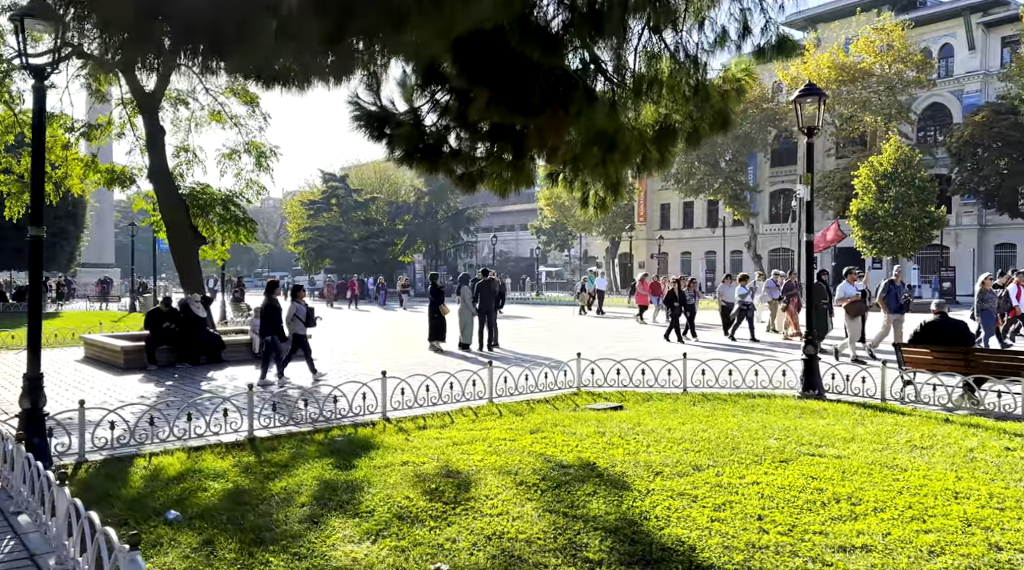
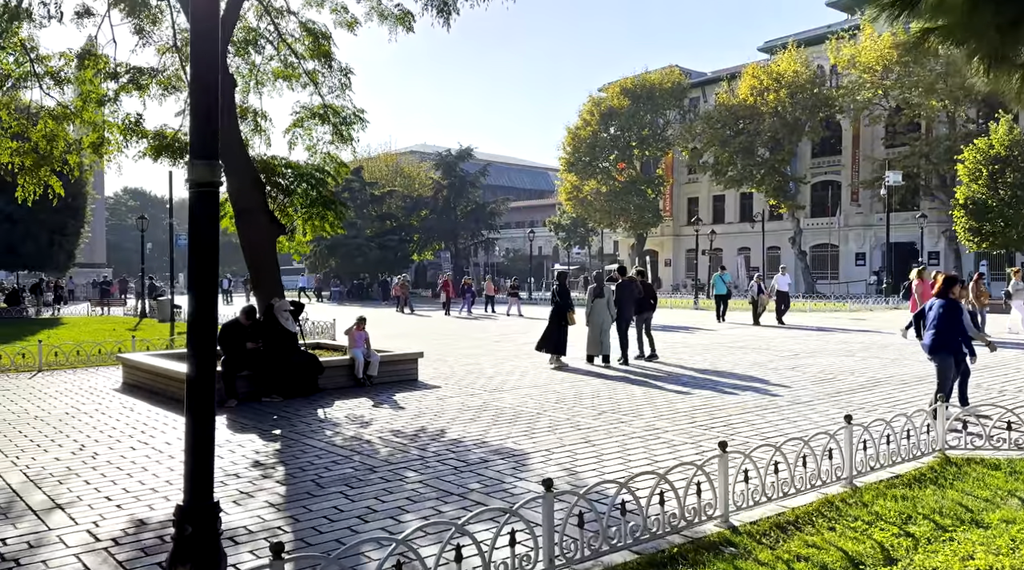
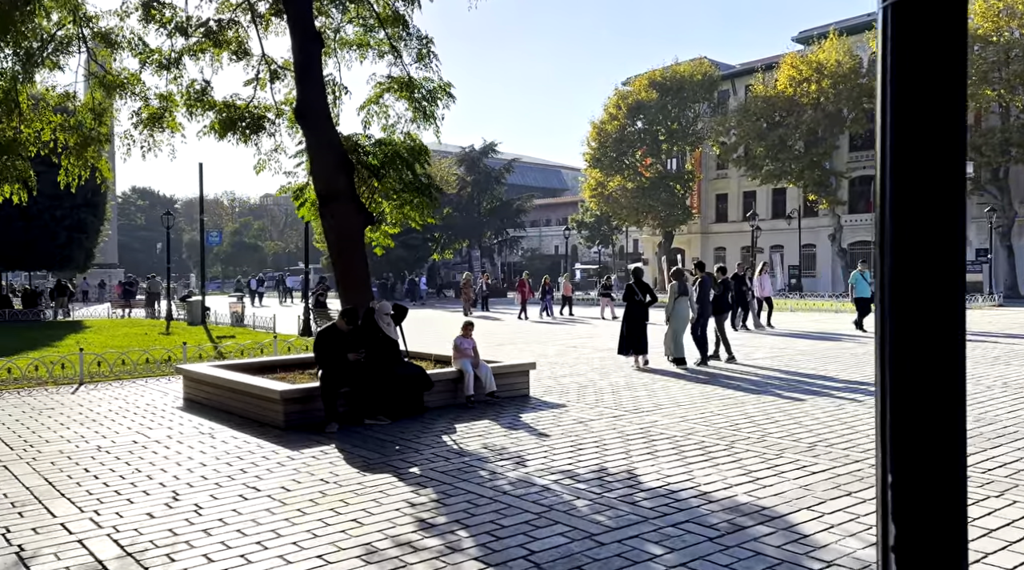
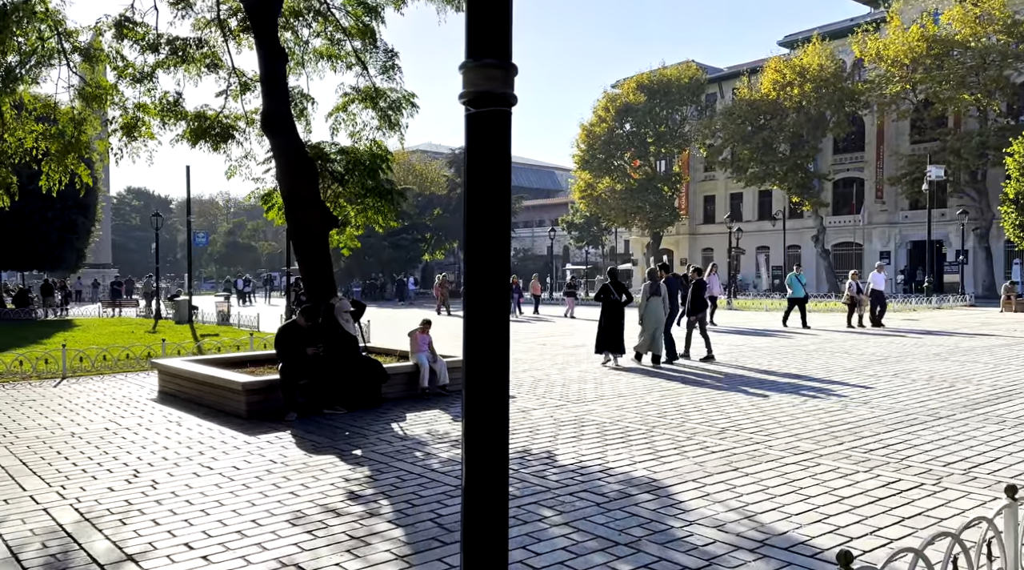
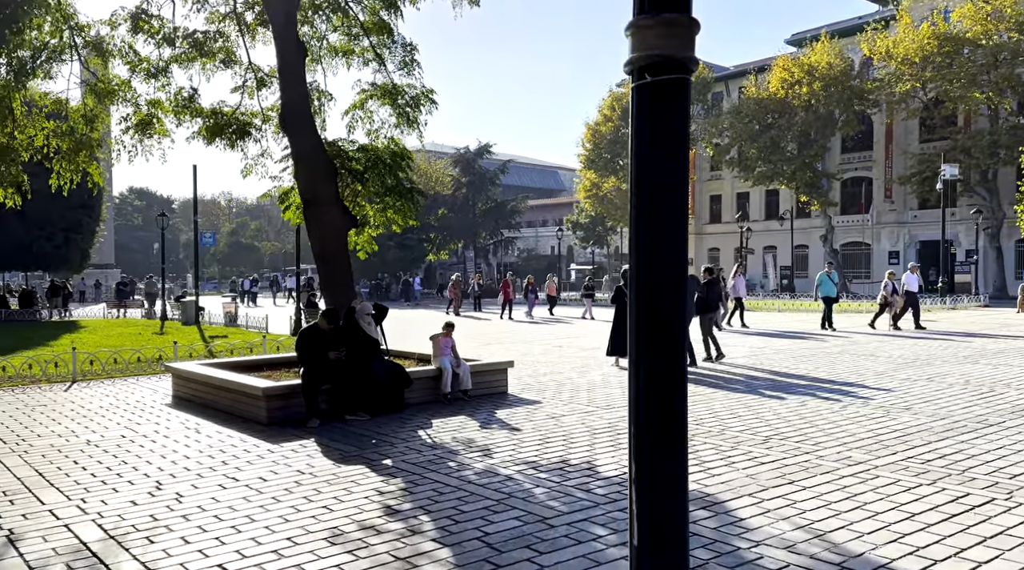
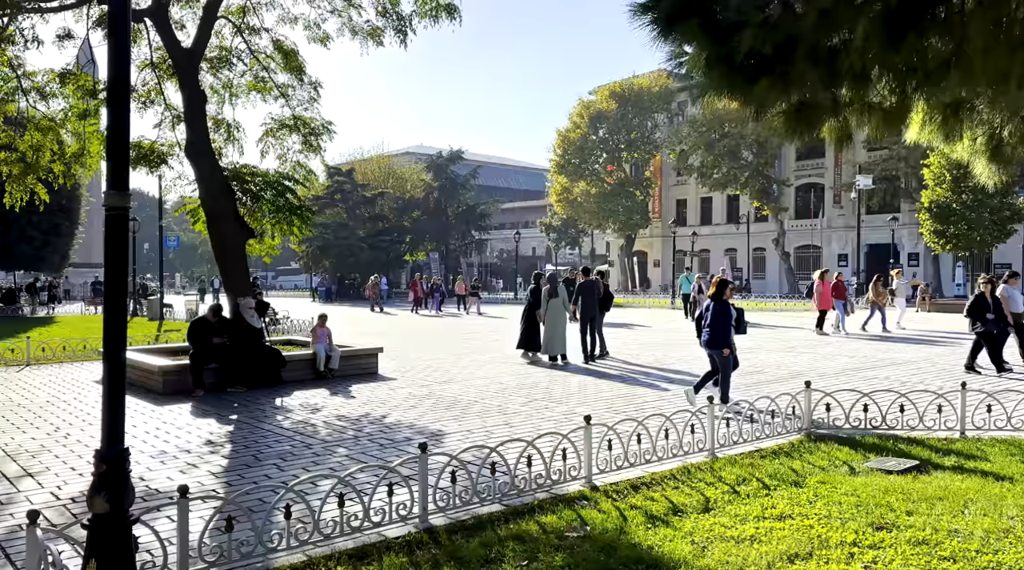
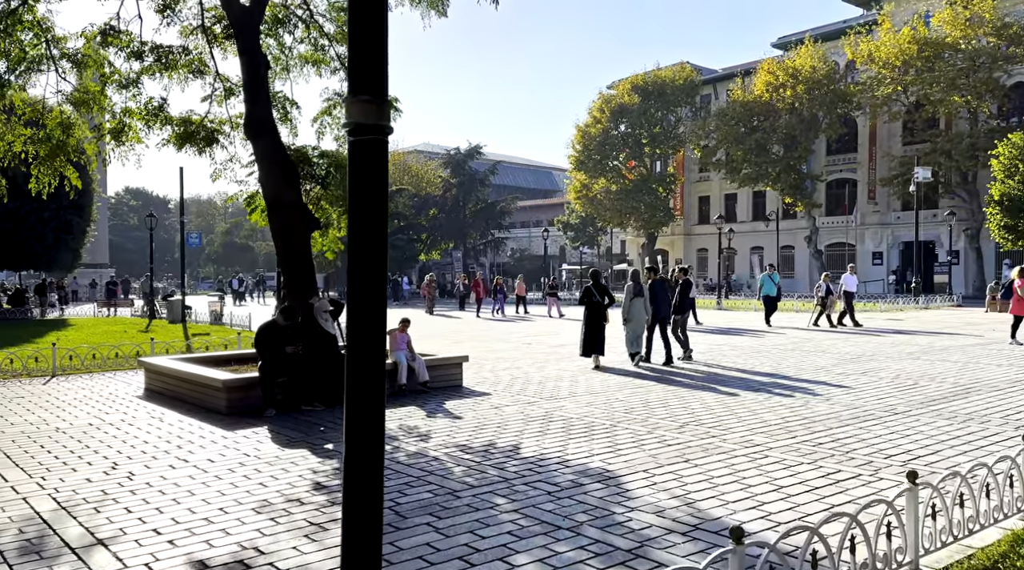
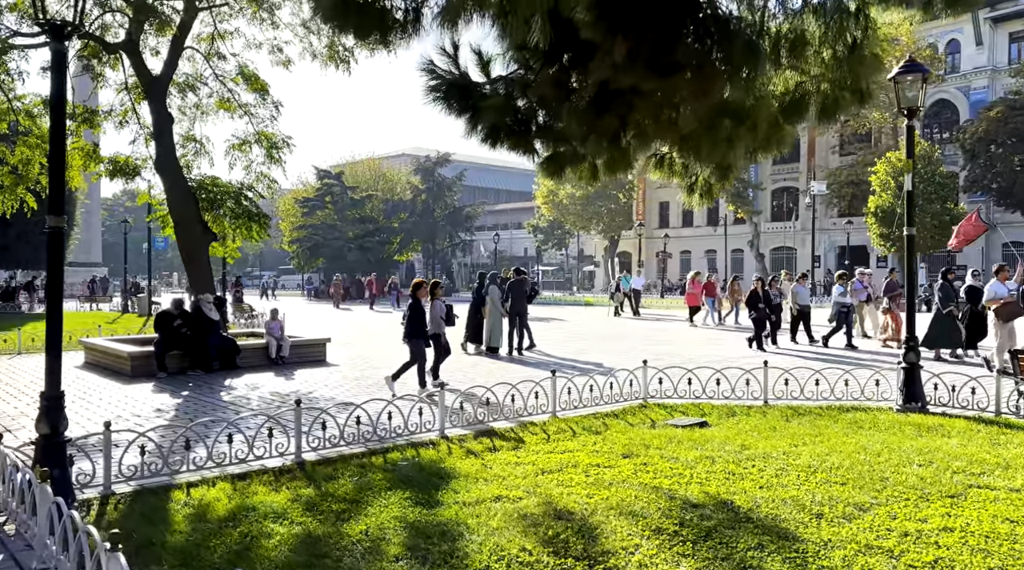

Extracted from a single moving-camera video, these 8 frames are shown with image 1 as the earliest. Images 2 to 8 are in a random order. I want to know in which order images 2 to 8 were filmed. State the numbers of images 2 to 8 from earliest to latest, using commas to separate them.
8, 6, 2, 7, 4, 5, 3
